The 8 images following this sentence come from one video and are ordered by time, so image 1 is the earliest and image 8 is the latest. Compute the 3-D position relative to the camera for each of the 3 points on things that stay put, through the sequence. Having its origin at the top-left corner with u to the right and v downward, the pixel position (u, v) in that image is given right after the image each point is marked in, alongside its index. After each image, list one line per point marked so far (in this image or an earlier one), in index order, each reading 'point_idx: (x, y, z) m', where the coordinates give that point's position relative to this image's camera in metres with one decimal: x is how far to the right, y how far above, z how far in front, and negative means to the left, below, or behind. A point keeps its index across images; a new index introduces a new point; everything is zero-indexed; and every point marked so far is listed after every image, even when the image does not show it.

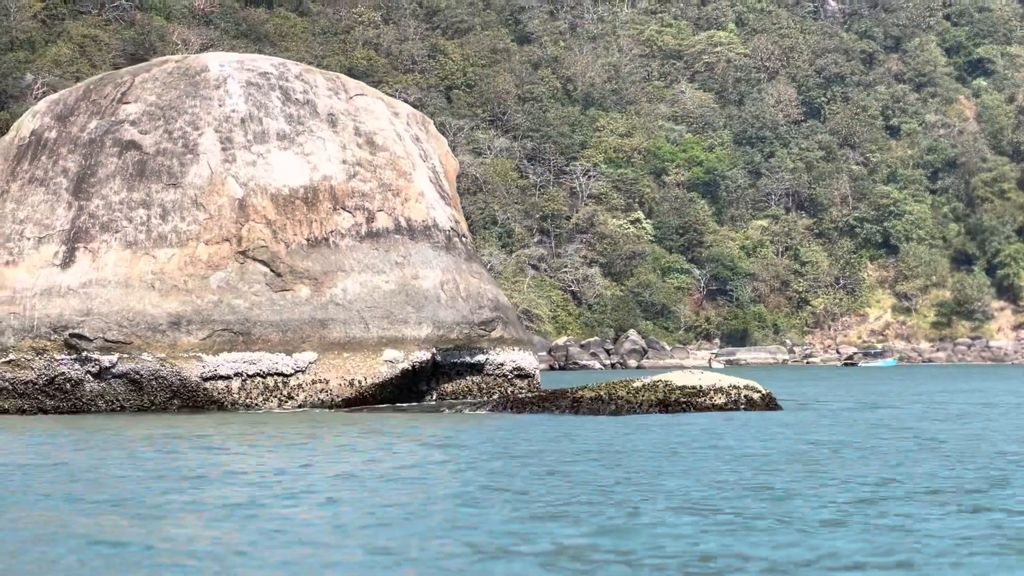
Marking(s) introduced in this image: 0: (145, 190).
0: (-4.5, +1.2, +15.1) m
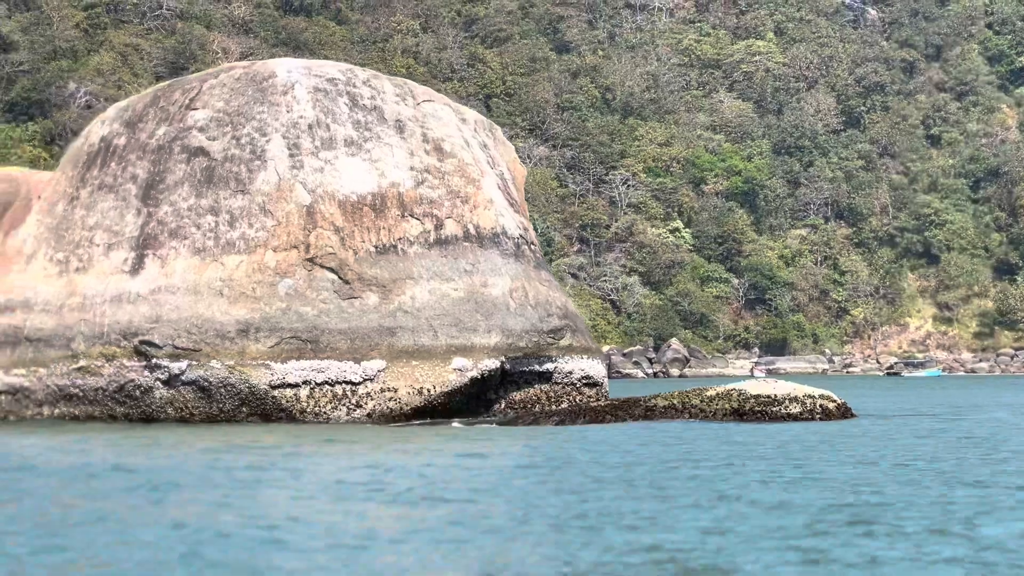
0: (-3.7, +1.1, +15.0) m
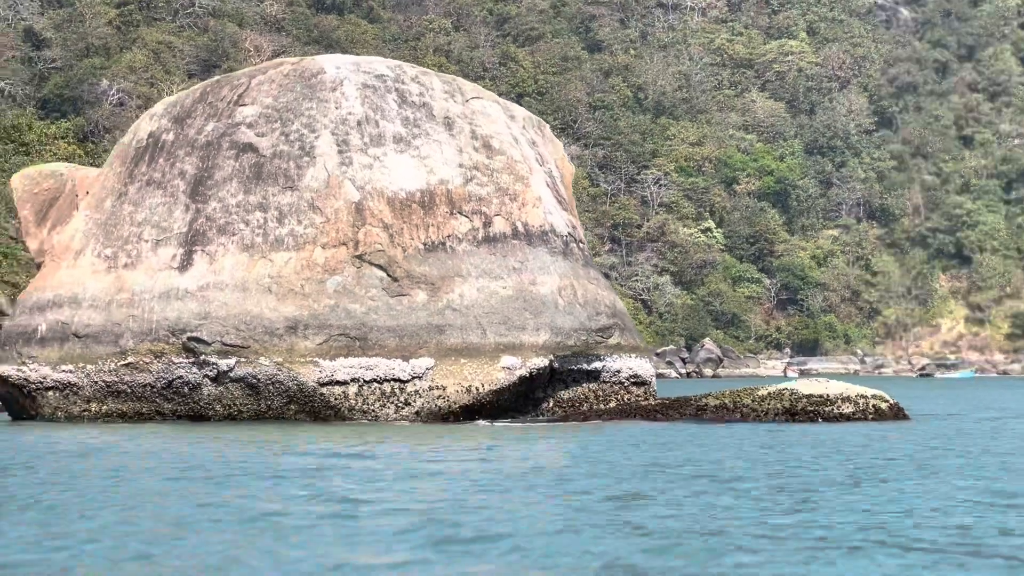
0: (-3.1, +1.2, +14.9) m
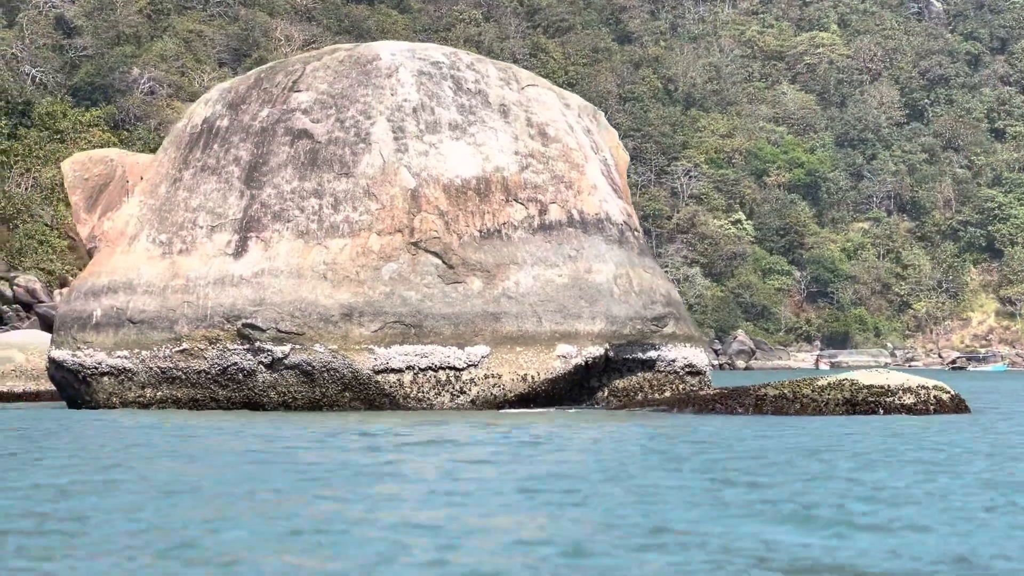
0: (-2.4, +1.3, +14.9) m
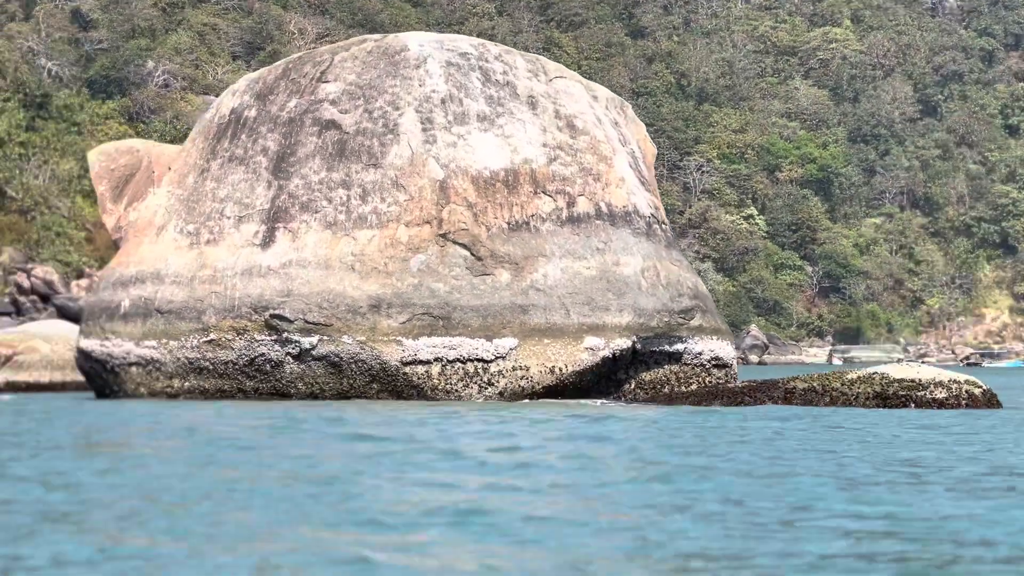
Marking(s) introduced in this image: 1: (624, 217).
0: (-2.0, +1.4, +14.9) m
1: (+1.4, +0.9, +15.3) m
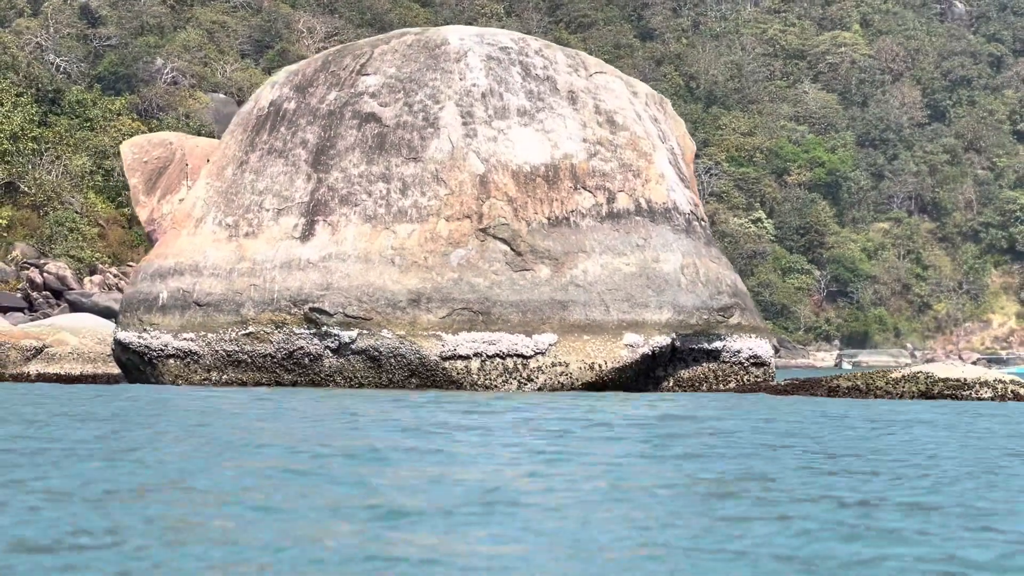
0: (-1.5, +1.5, +14.8) m
1: (+1.9, +0.9, +15.2) m
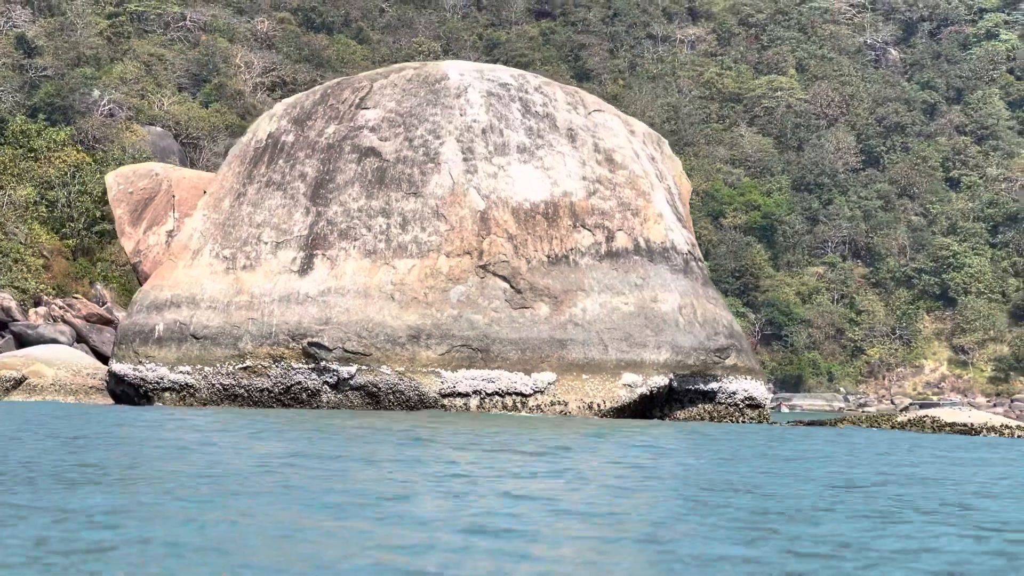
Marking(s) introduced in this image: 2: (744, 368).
0: (-1.5, +1.1, +14.5) m
1: (+1.8, +0.4, +15.2) m
2: (+2.9, -1.0, +15.3) m
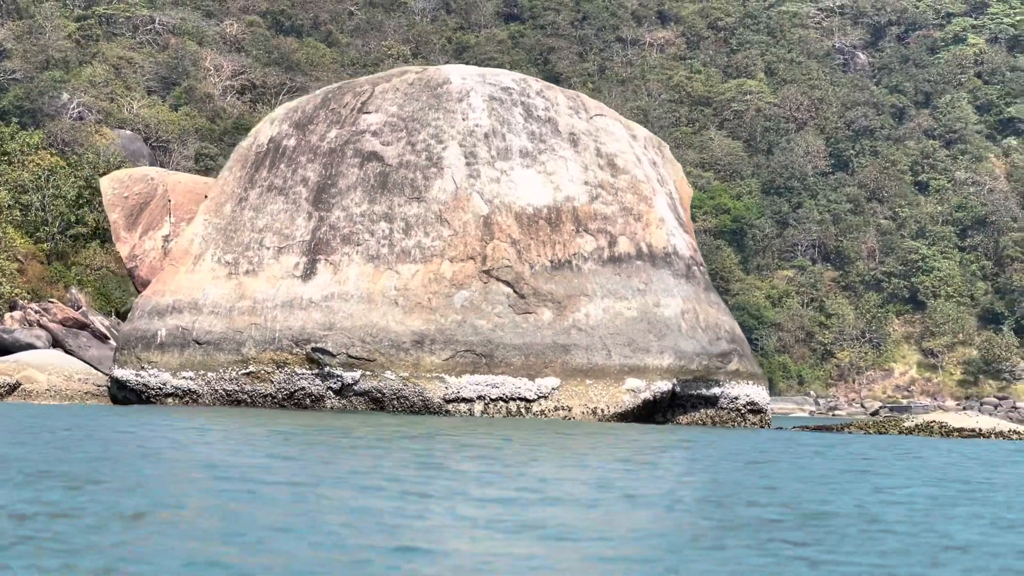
0: (-1.5, +1.0, +14.4) m
1: (+1.9, +0.4, +15.2) m
2: (+2.9, -1.1, +15.3) m
